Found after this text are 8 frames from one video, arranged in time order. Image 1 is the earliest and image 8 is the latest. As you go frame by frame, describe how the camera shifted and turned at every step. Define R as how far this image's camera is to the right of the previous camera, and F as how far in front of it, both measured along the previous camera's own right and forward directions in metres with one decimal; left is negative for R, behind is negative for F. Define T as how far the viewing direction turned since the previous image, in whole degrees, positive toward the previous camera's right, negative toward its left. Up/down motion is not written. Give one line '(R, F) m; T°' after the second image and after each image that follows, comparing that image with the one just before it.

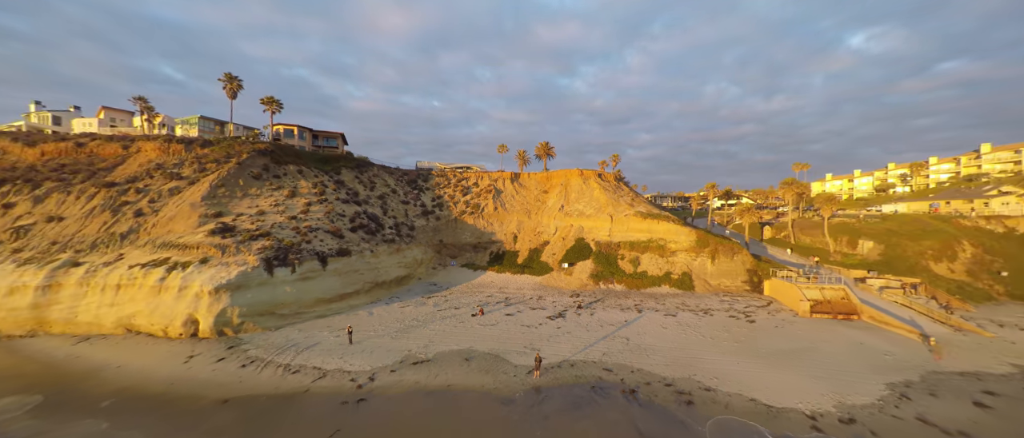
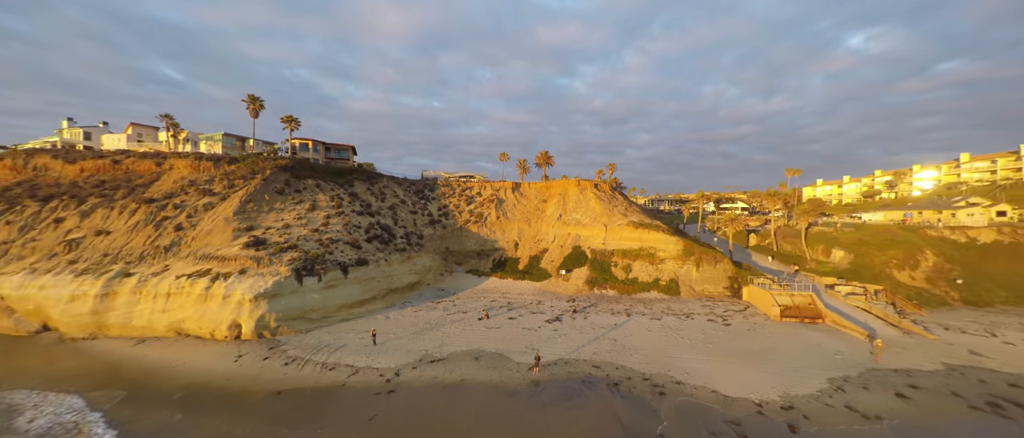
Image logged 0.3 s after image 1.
(-0.1, -1.2) m; 0°
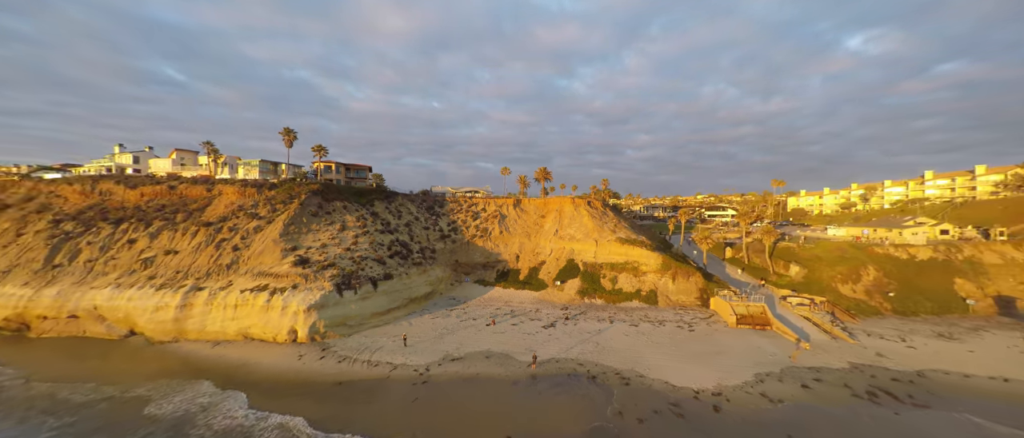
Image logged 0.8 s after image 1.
(-0.1, -2.3) m; 0°
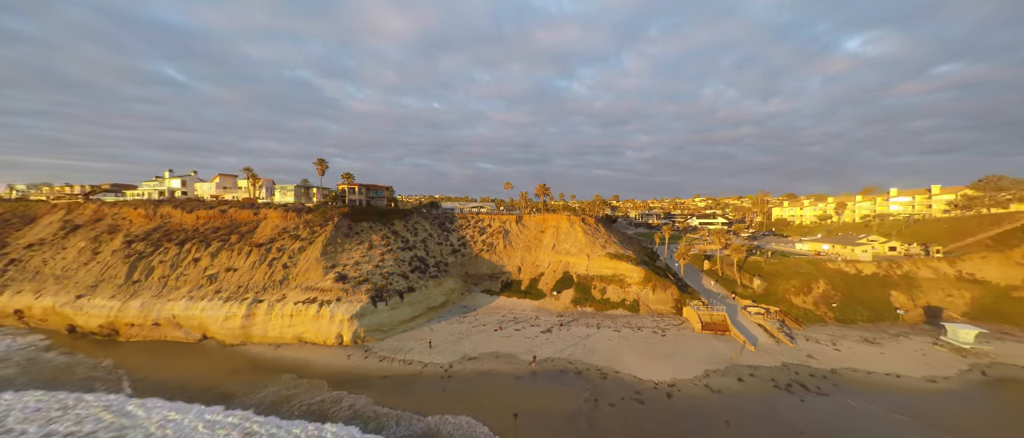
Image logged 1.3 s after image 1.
(-0.2, -2.8) m; 0°
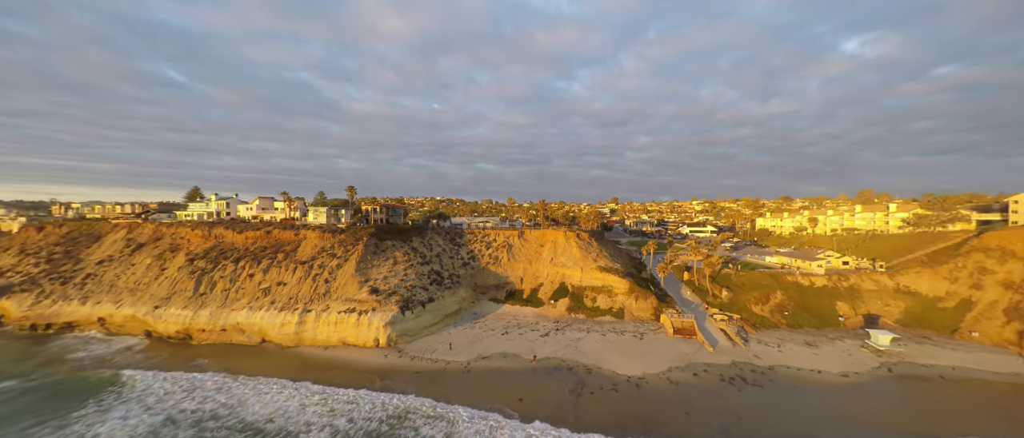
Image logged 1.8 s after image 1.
(-0.3, -3.4) m; 0°
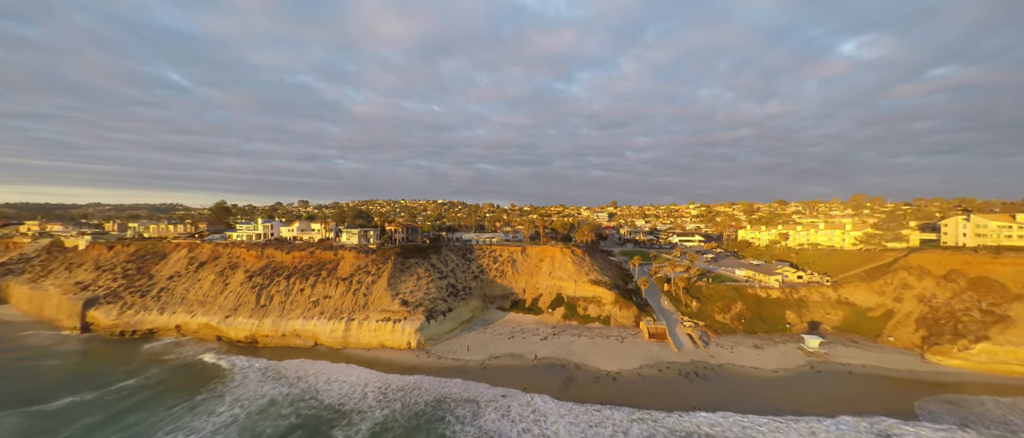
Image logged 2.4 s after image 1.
(-0.4, -4.5) m; 0°
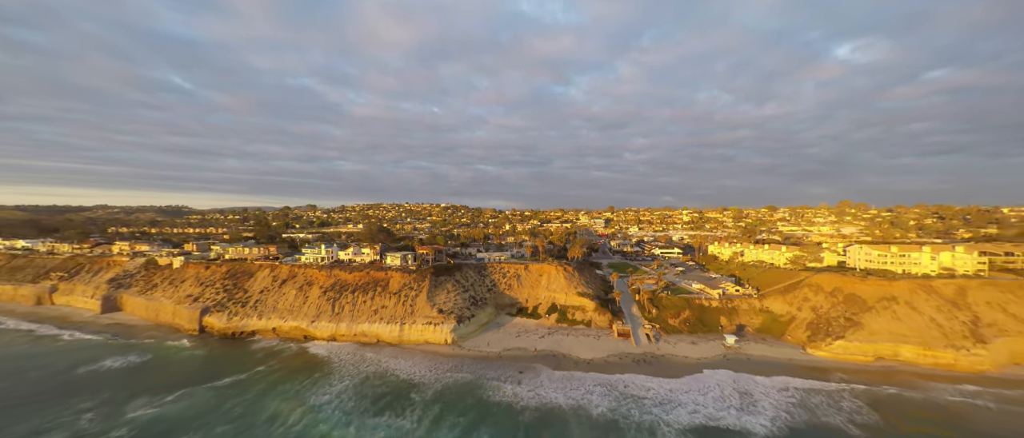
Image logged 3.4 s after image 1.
(-0.7, -9.3) m; 0°
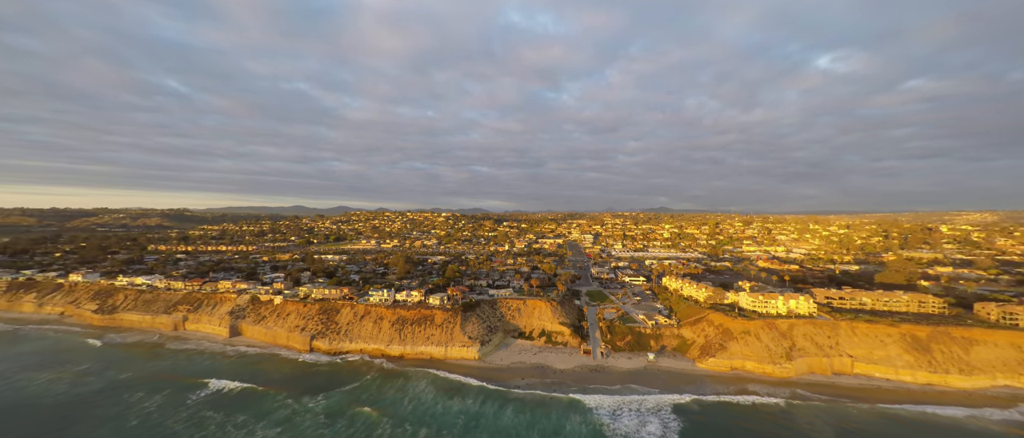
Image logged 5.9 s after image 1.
(-1.5, -18.9) m; +1°
